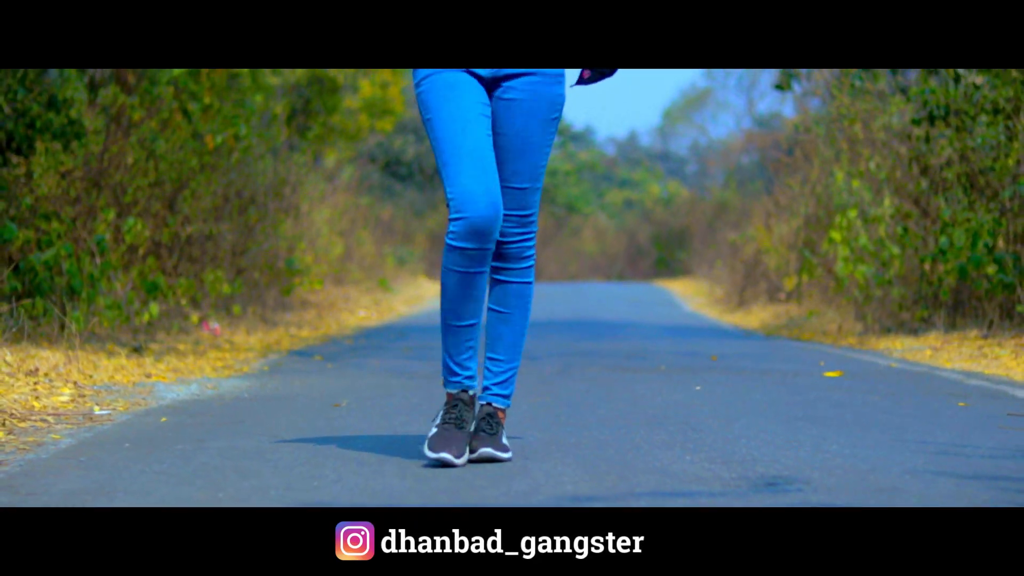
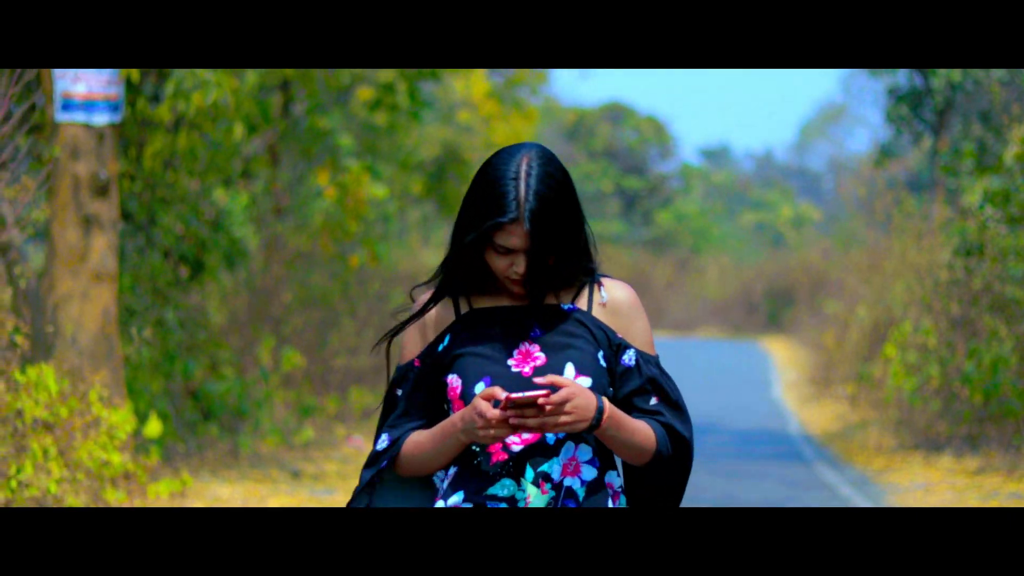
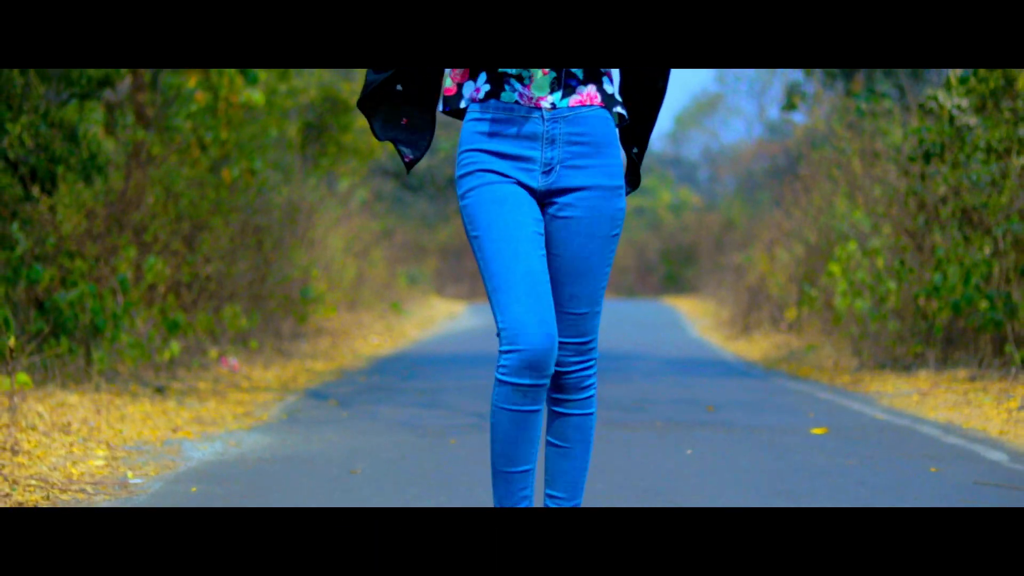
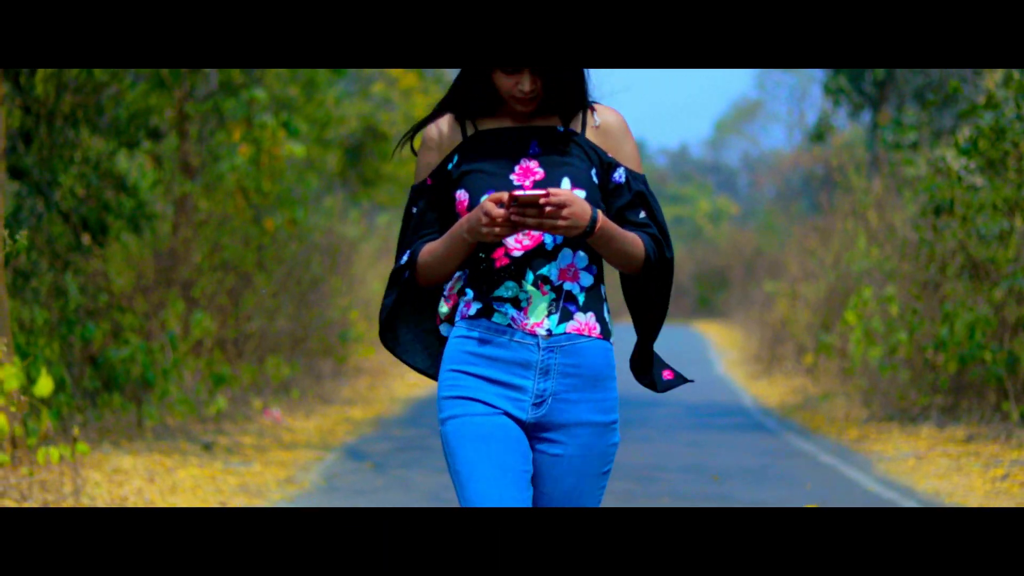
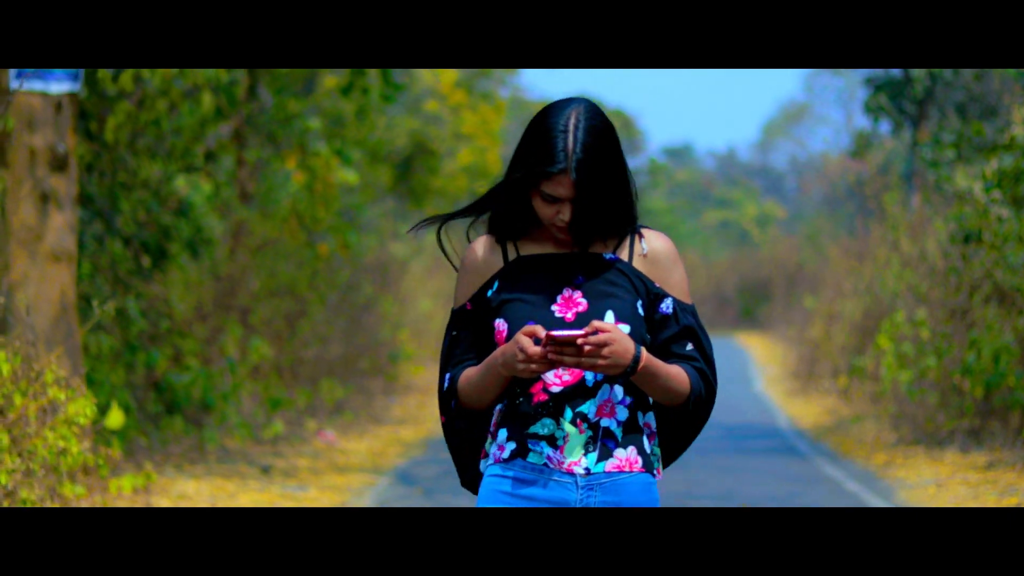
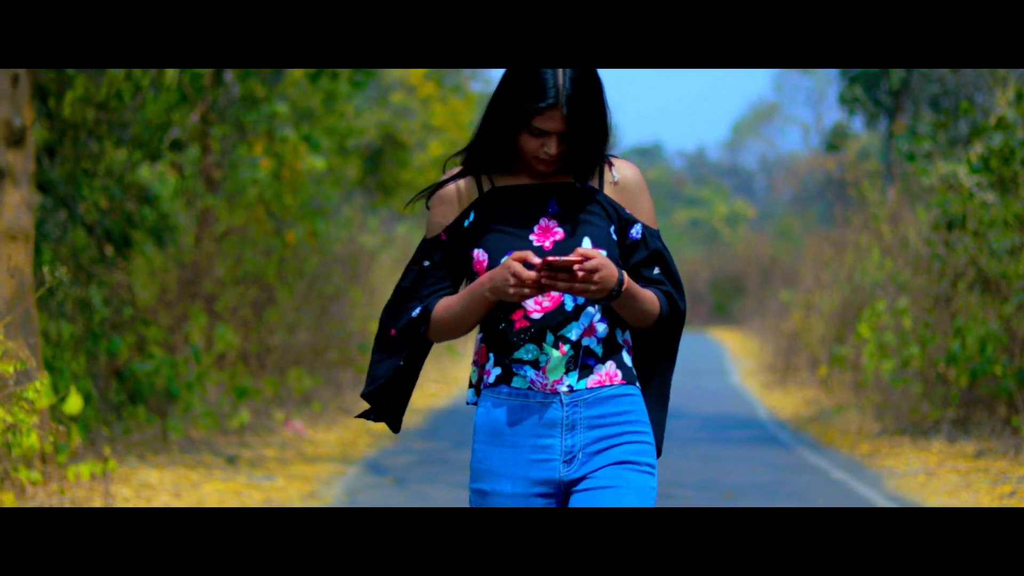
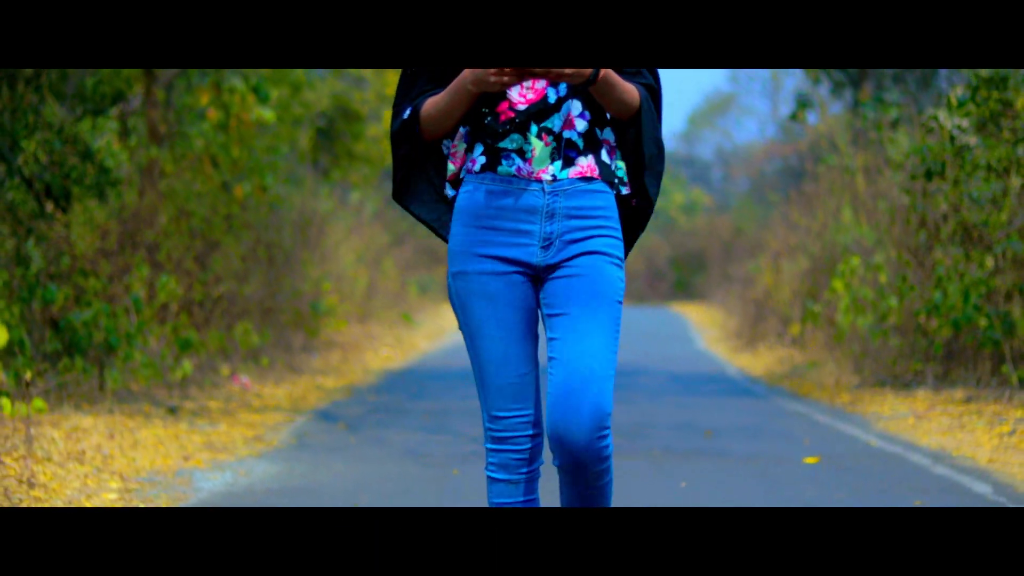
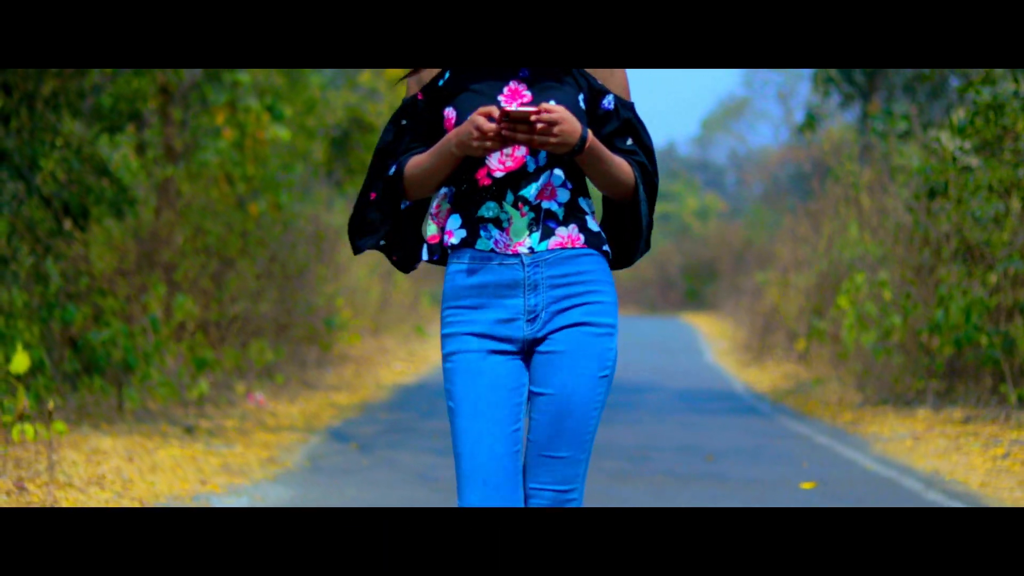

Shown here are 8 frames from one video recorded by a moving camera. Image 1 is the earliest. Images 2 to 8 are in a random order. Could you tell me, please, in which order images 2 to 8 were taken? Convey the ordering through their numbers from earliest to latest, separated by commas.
3, 7, 8, 4, 6, 5, 2
